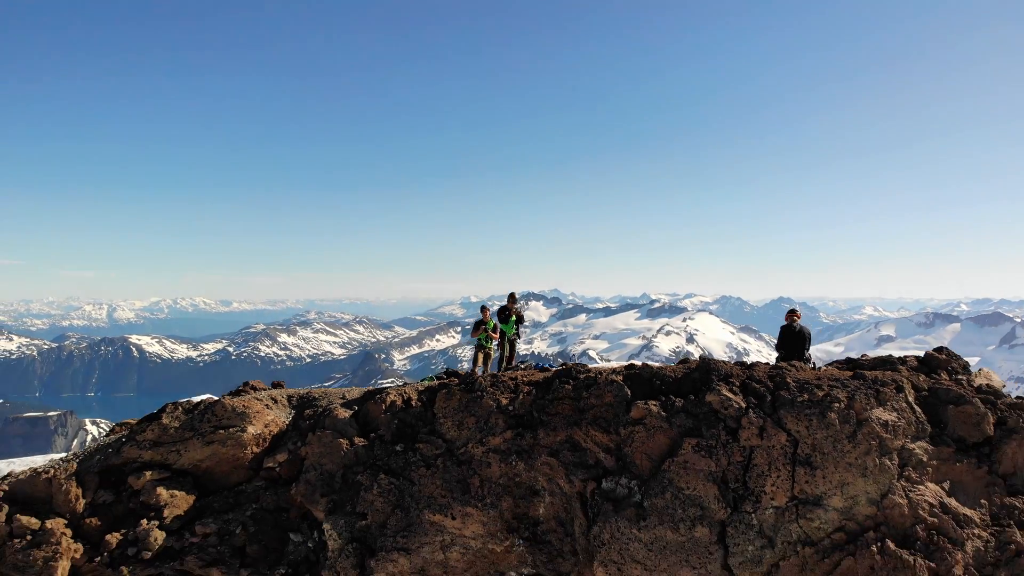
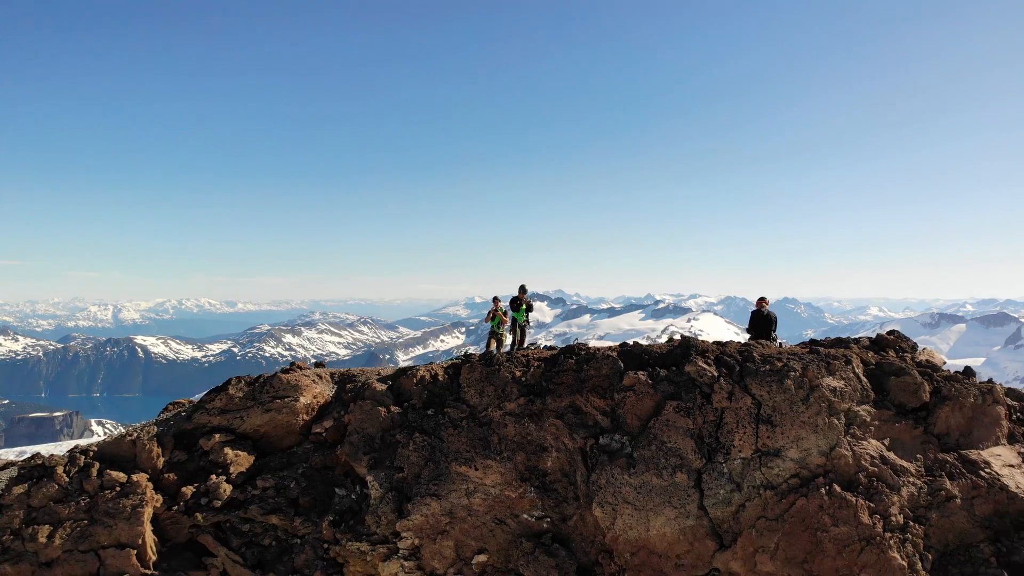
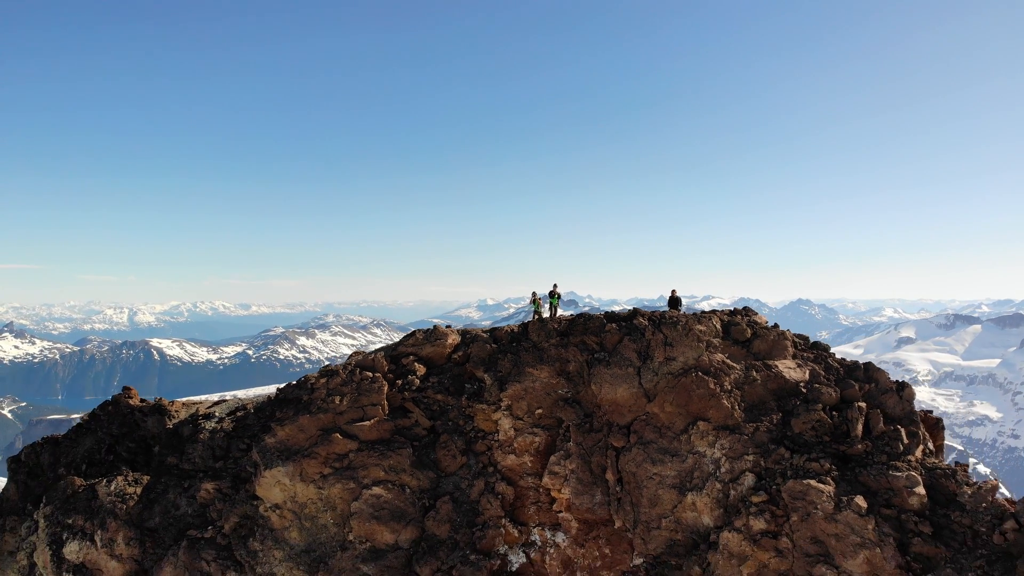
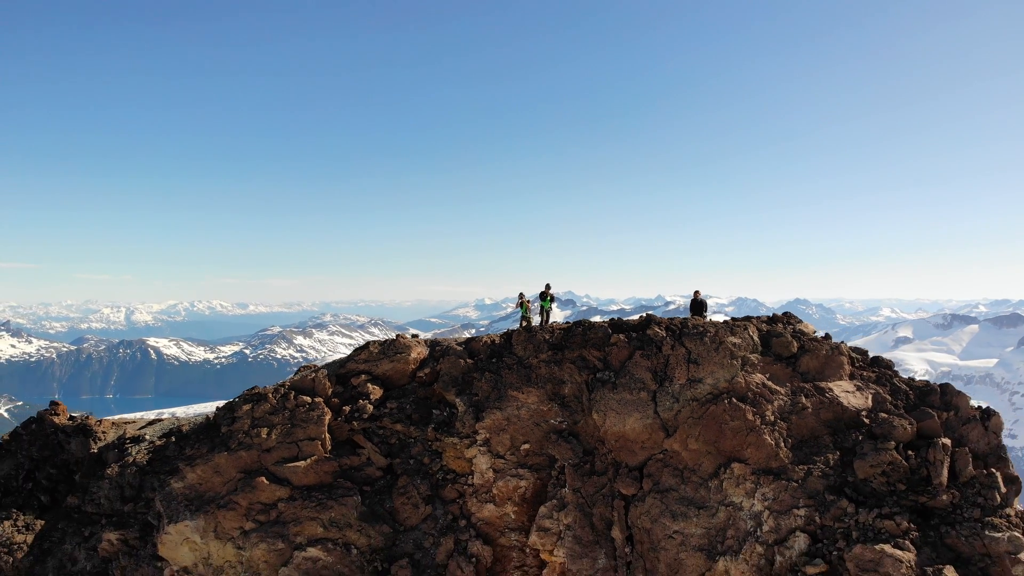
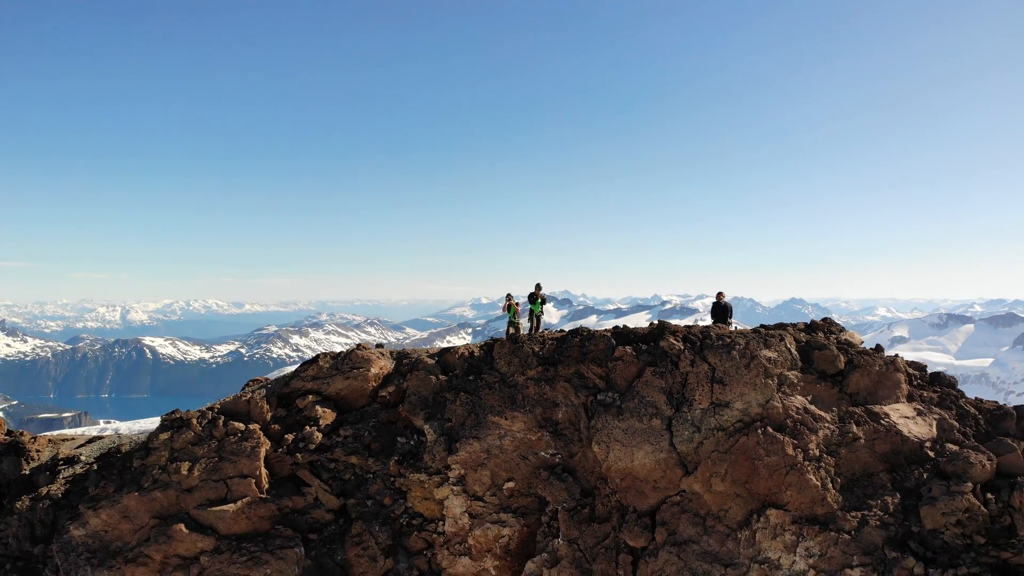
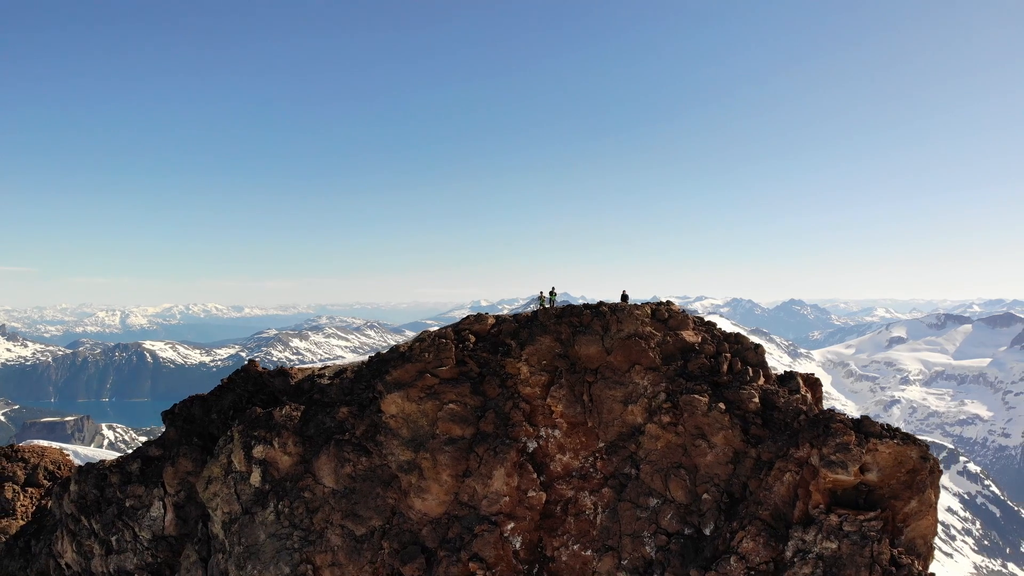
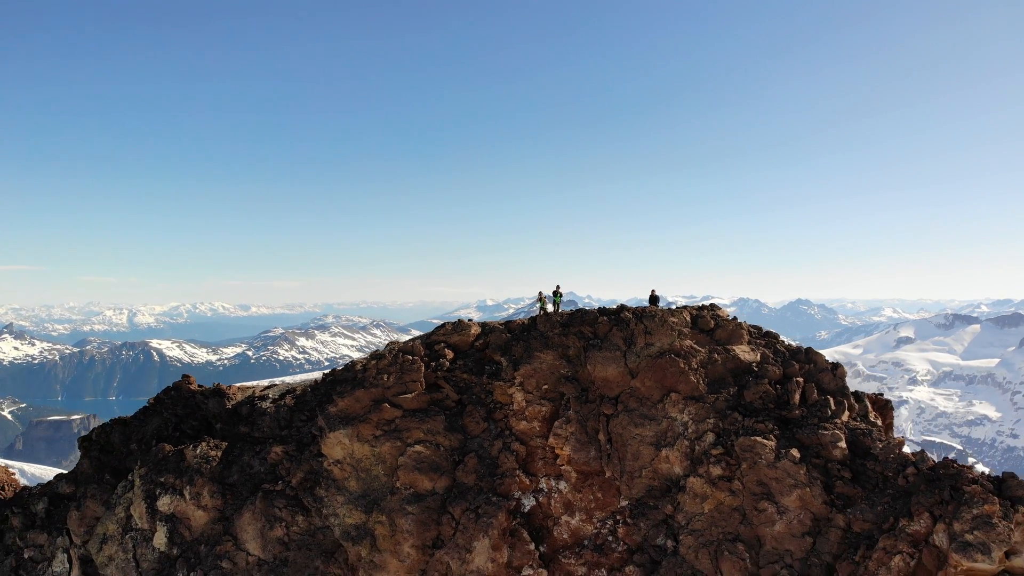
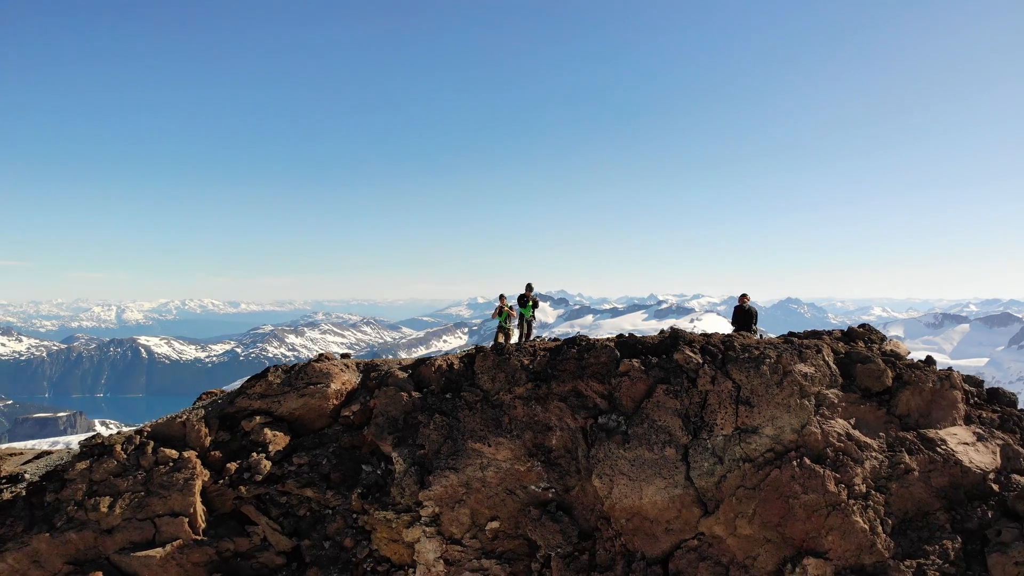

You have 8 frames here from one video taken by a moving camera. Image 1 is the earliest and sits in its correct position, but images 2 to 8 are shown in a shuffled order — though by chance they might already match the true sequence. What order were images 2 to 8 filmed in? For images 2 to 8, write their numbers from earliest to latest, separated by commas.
2, 8, 5, 4, 3, 7, 6
